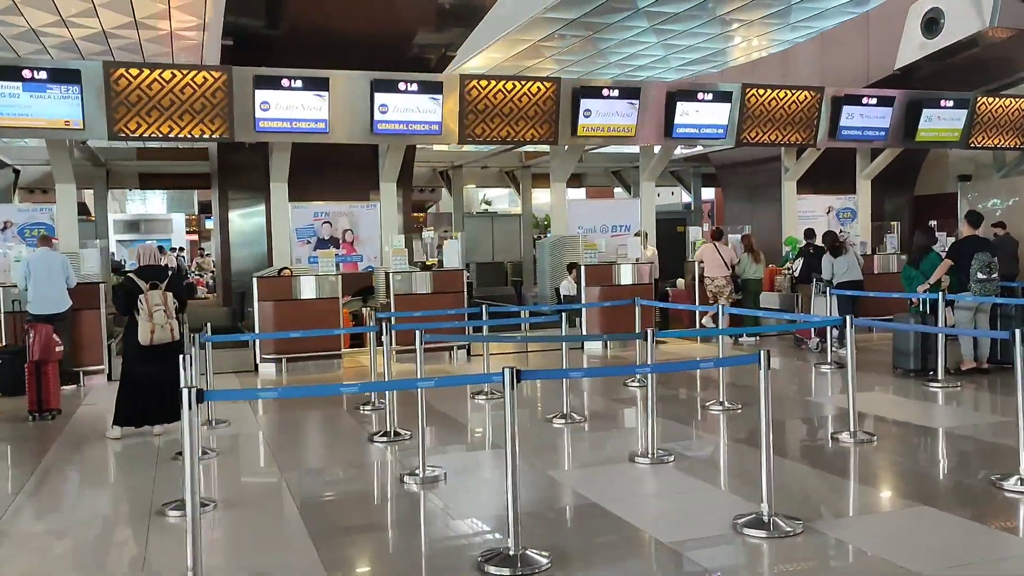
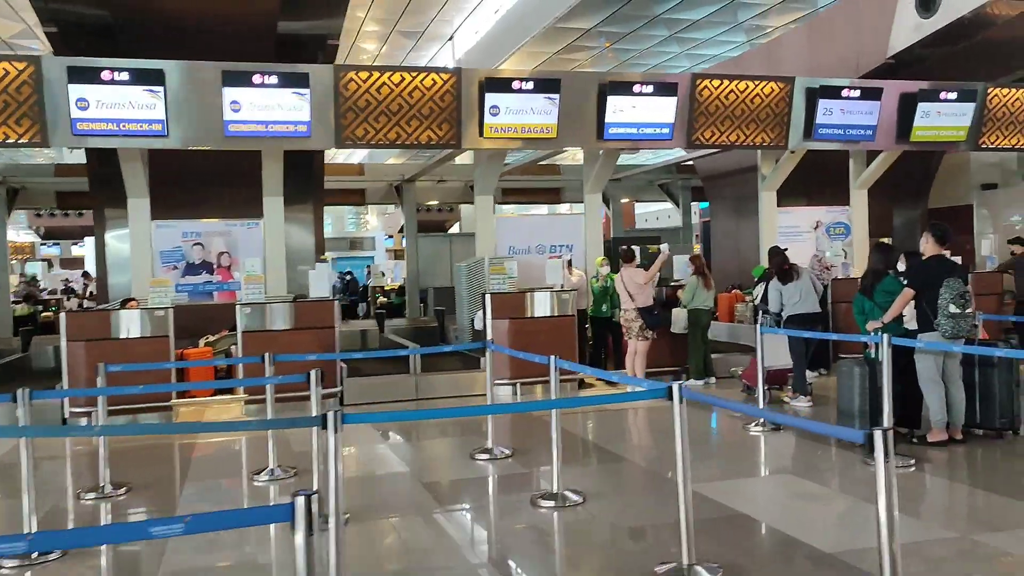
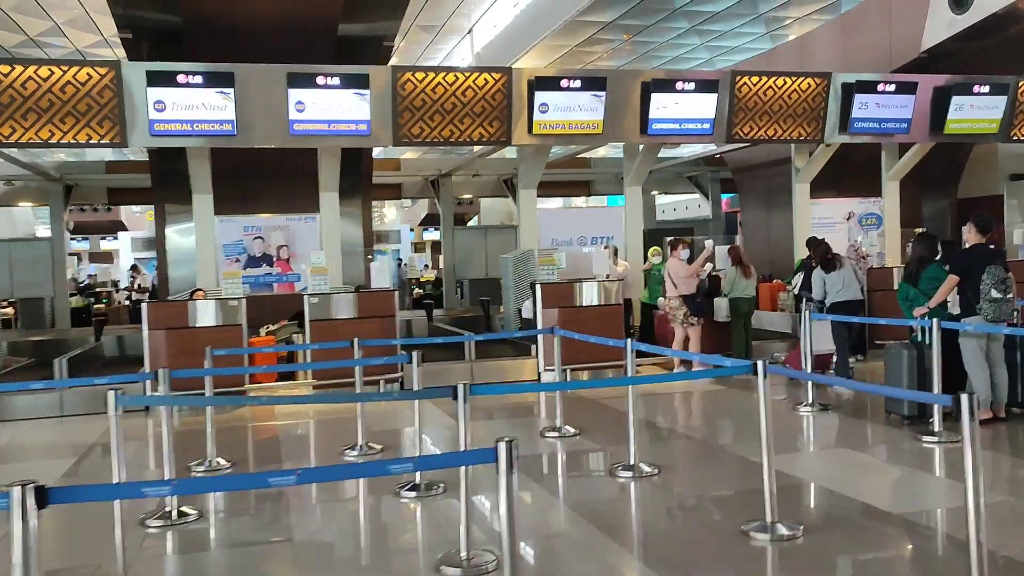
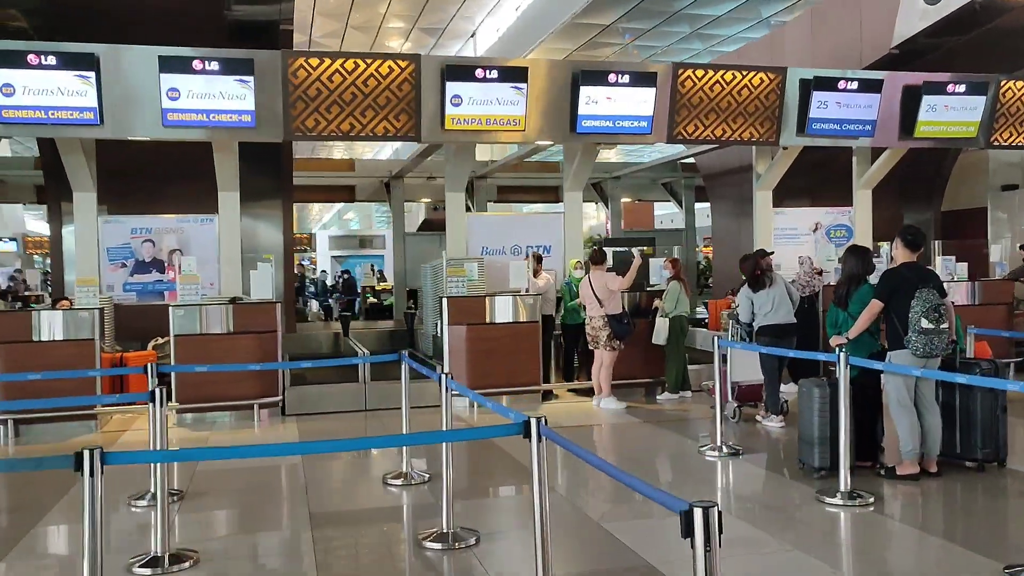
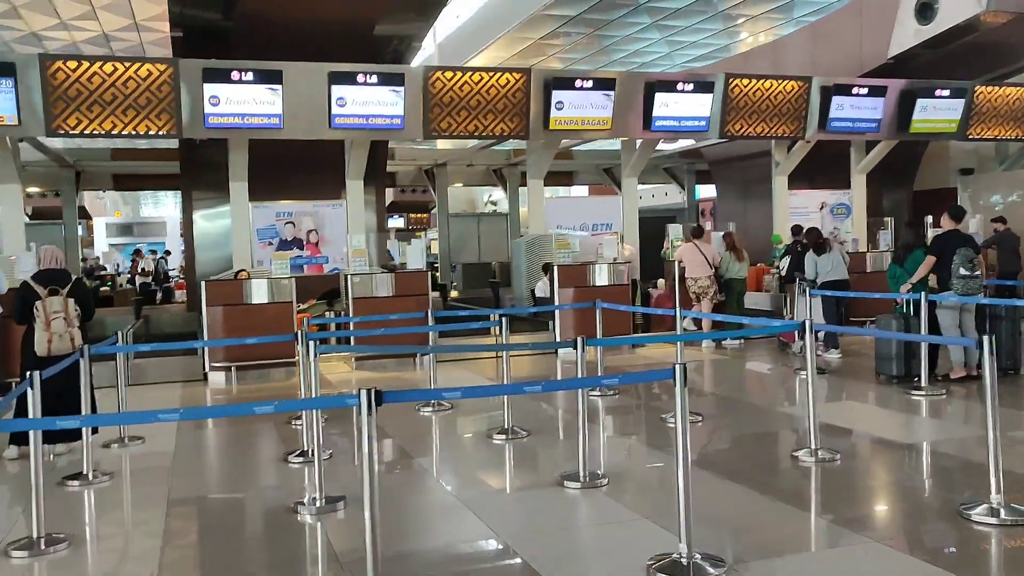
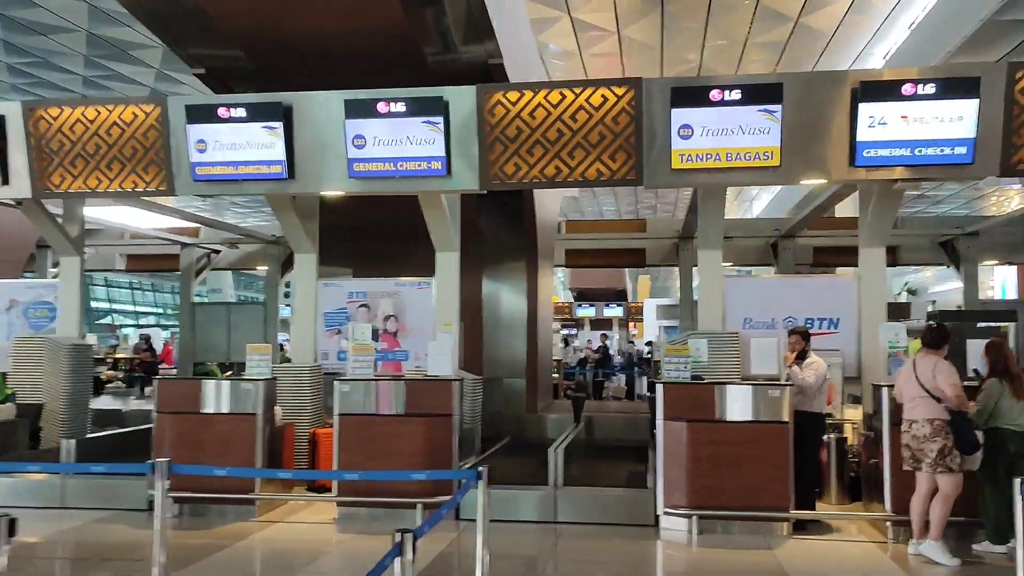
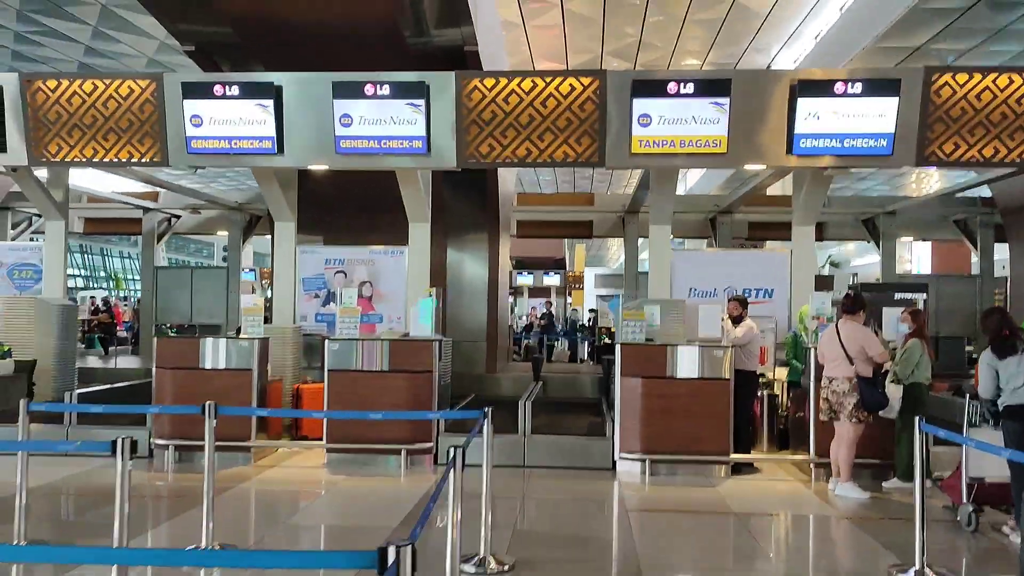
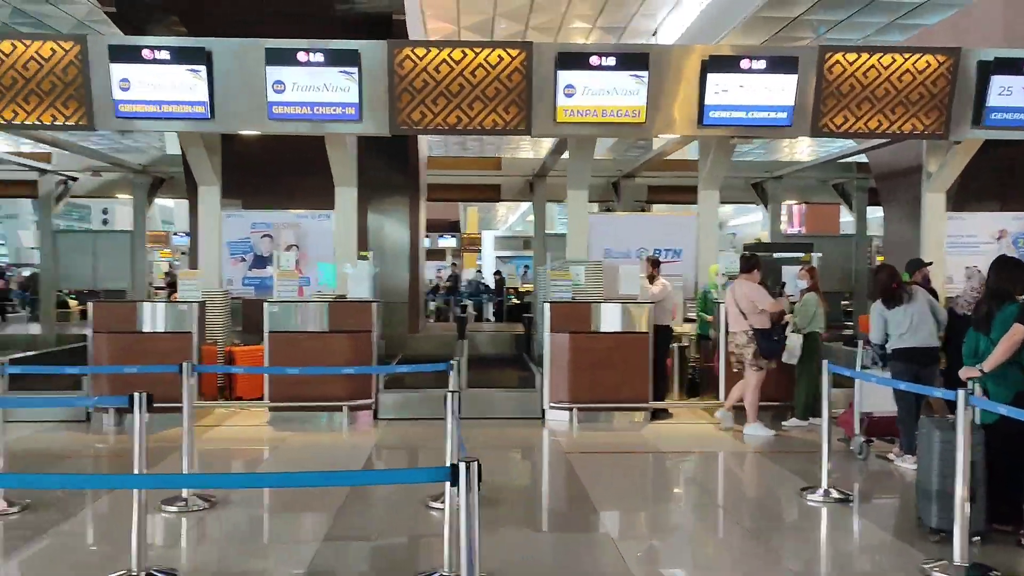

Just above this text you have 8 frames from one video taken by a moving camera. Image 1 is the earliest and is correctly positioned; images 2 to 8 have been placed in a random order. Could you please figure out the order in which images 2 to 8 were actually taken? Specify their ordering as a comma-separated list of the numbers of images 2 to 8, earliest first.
5, 3, 2, 4, 8, 7, 6
